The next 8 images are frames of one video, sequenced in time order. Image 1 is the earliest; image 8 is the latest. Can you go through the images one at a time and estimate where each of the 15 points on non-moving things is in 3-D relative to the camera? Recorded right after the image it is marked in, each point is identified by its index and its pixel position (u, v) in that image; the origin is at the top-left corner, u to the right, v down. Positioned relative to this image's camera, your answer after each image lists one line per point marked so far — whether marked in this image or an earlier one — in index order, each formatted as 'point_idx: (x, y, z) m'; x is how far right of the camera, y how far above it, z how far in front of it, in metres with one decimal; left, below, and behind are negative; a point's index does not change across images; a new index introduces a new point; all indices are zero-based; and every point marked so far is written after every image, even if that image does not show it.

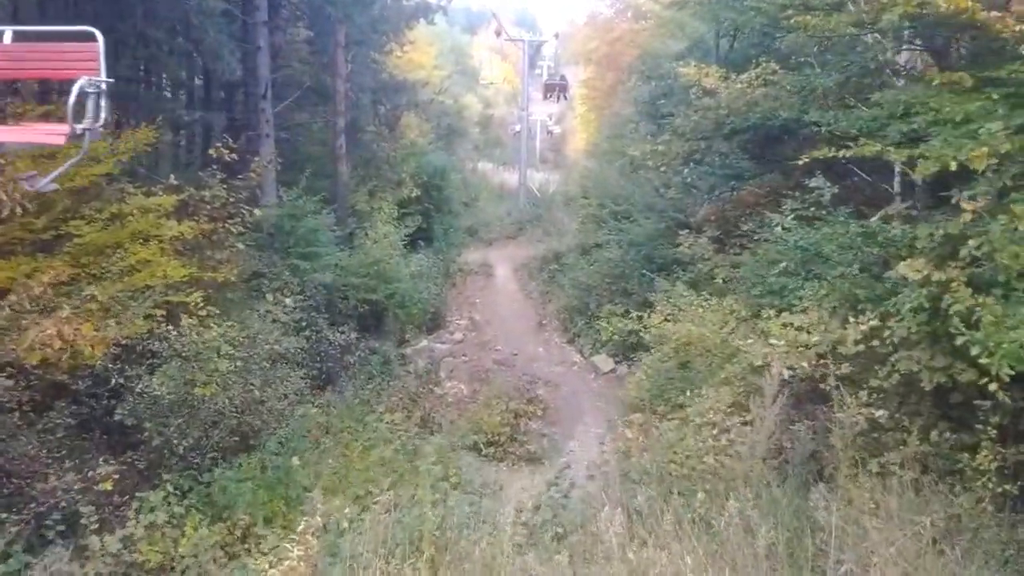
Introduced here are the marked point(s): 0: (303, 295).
0: (-3.0, -0.2, +16.0) m
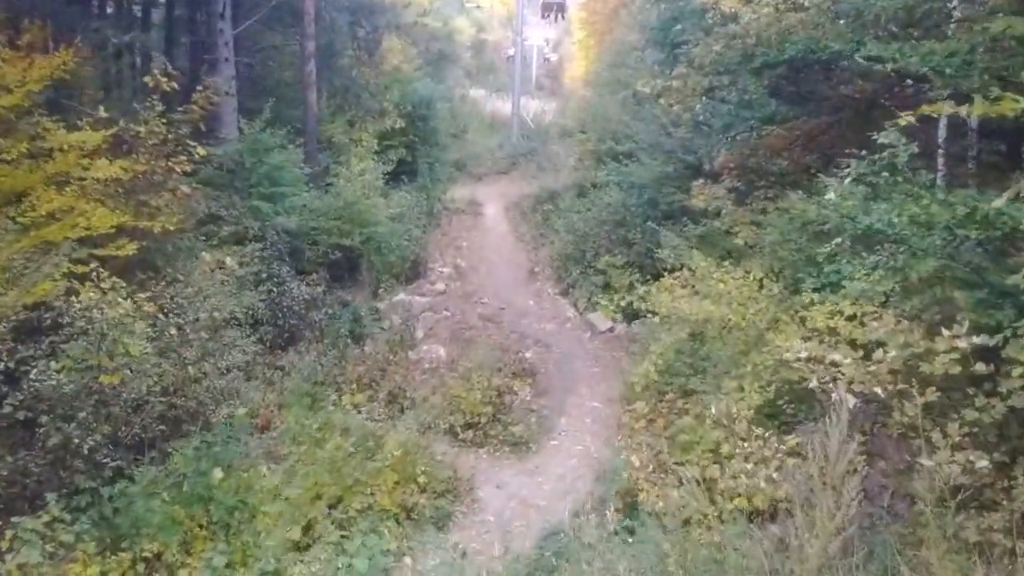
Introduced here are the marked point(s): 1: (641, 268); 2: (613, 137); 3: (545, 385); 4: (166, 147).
0: (-3.1, +0.4, +14.2) m
1: (+1.7, +0.3, +15.1) m
2: (+1.7, +2.6, +19.5) m
3: (+0.4, -1.0, +12.6) m
4: (-3.7, +1.5, +12.1) m
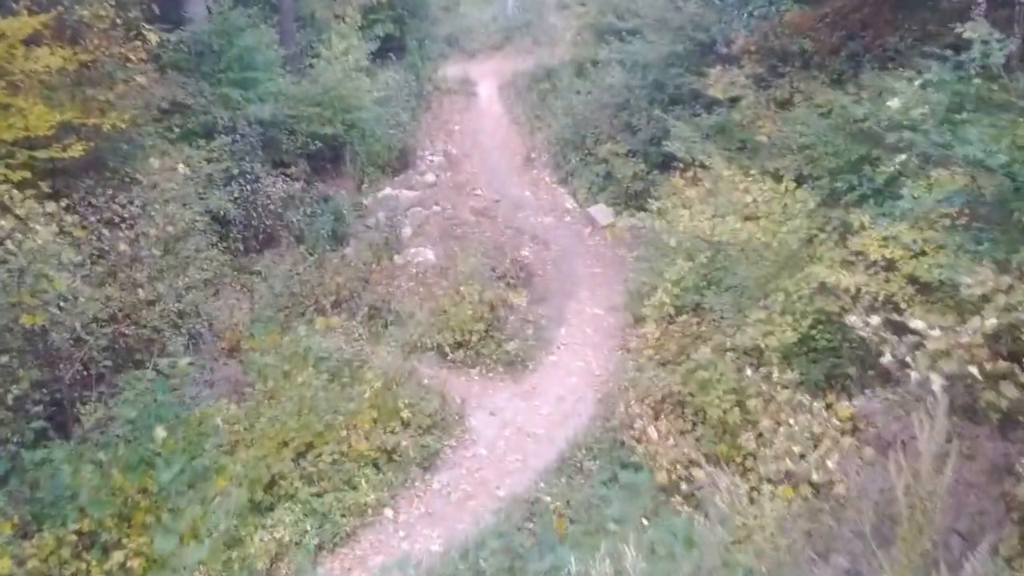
0: (-3.2, +1.6, +13.0) m
1: (+1.6, +1.6, +13.9) m
2: (+1.6, +4.4, +18.1) m
3: (+0.3, 0.0, +11.6) m
4: (-3.7, +2.4, +10.8) m
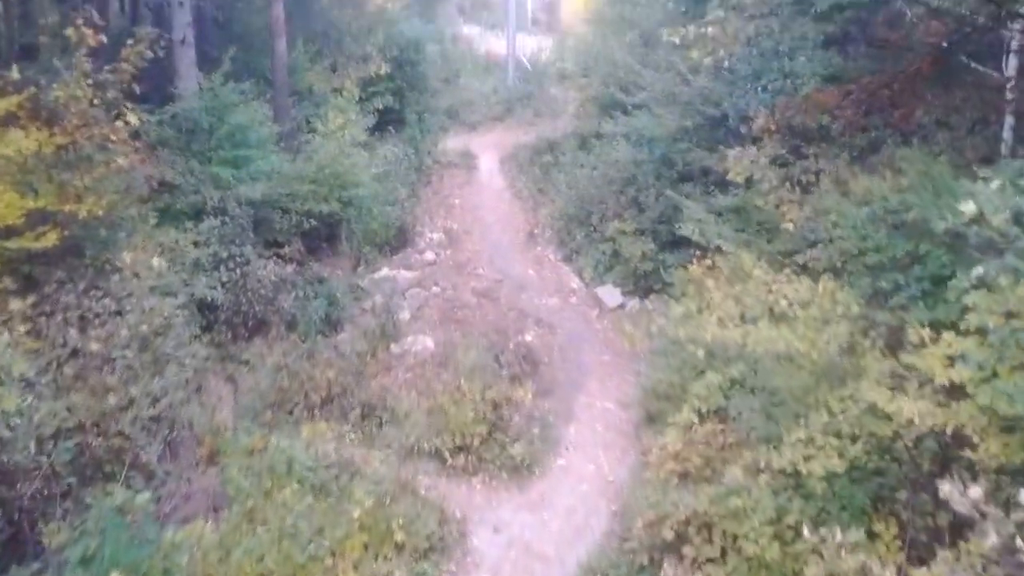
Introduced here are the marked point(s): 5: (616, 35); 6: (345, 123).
0: (-3.2, +0.7, +12.4) m
1: (+1.7, +0.6, +13.3) m
2: (+1.7, +3.2, +17.6) m
3: (+0.3, -0.8, +10.9) m
4: (-3.7, +1.6, +10.2) m
5: (+1.7, +4.2, +18.9) m
6: (-2.6, +2.5, +17.5) m
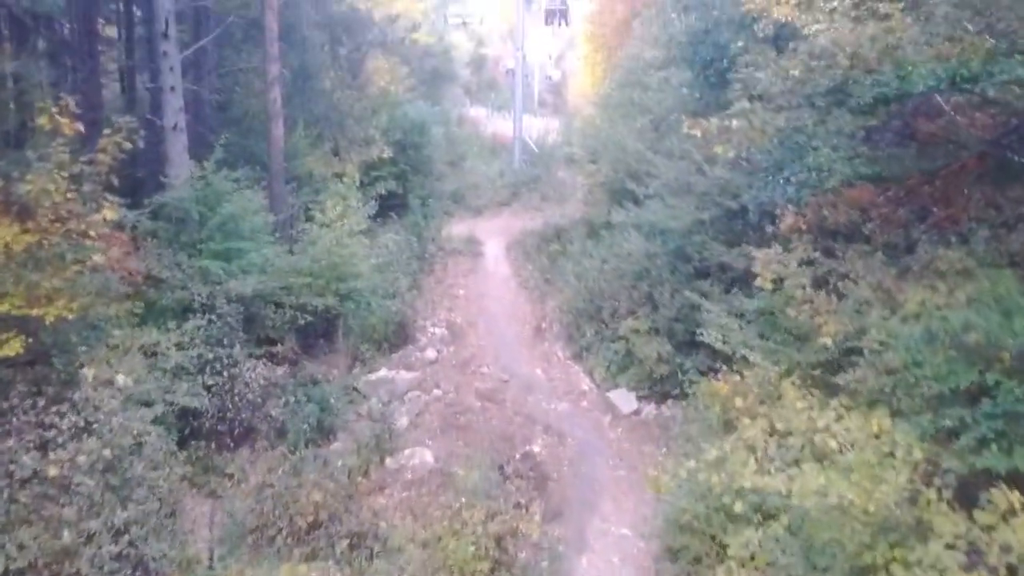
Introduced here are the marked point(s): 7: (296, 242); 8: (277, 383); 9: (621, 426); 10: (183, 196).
0: (-3.1, -0.4, +11.6) m
1: (+1.7, -0.5, +12.5) m
2: (+1.8, +1.8, +16.9) m
3: (+0.4, -1.8, +10.0) m
4: (-3.6, +0.6, +9.5) m
5: (+1.8, +2.7, +18.3) m
6: (-2.5, +1.1, +16.8) m
7: (-2.8, +0.6, +14.8) m
8: (-2.4, -1.0, +11.6) m
9: (+1.1, -1.4, +11.8) m
10: (-3.7, +1.0, +13.0) m
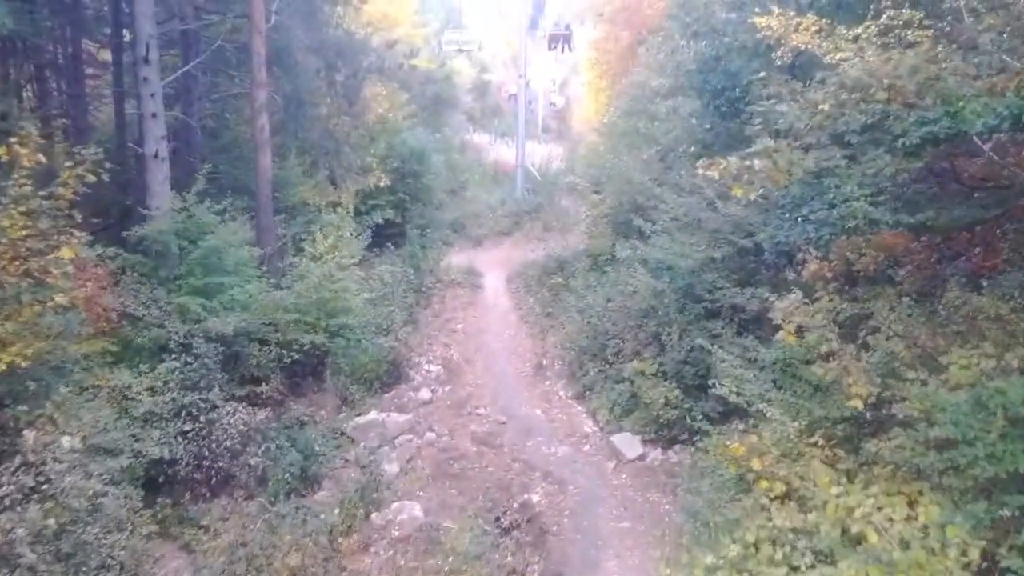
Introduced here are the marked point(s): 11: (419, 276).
0: (-3.1, -0.8, +10.9) m
1: (+1.7, -0.9, +11.7) m
2: (+1.8, +1.2, +16.3) m
3: (+0.4, -2.2, +9.2) m
4: (-3.7, +0.3, +8.8) m
5: (+1.8, +2.1, +17.6) m
6: (-2.5, +0.6, +16.1) m
7: (-2.8, +0.2, +14.1) m
8: (-2.4, -1.3, +10.9) m
9: (+1.1, -1.8, +11.1) m
10: (-3.8, +0.6, +12.4) m
11: (-1.6, +0.2, +19.6) m
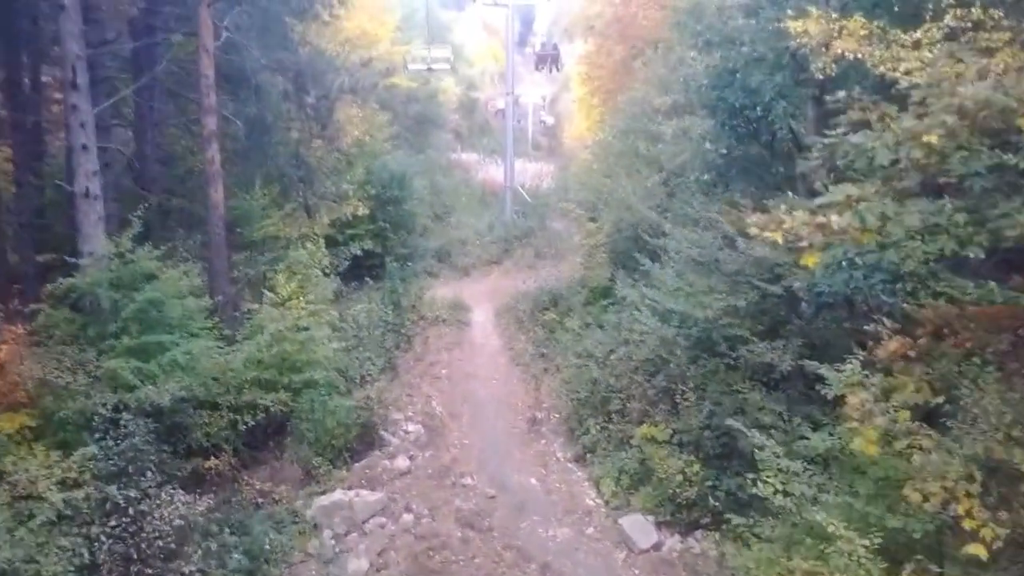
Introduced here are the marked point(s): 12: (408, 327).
0: (-3.2, -1.3, +9.1) m
1: (+1.6, -1.4, +10.0) m
2: (+1.6, +0.7, +14.6) m
3: (+0.3, -2.6, +7.5) m
4: (-3.8, -0.2, +7.1) m
5: (+1.7, +1.6, +15.9) m
6: (-2.6, 0.0, +14.4) m
7: (-2.9, -0.4, +12.4) m
8: (-2.5, -1.9, +9.2) m
9: (+1.0, -2.3, +9.3) m
10: (-3.9, +0.1, +10.6) m
11: (-1.8, -0.4, +17.9) m
12: (-1.6, -0.6, +17.7) m
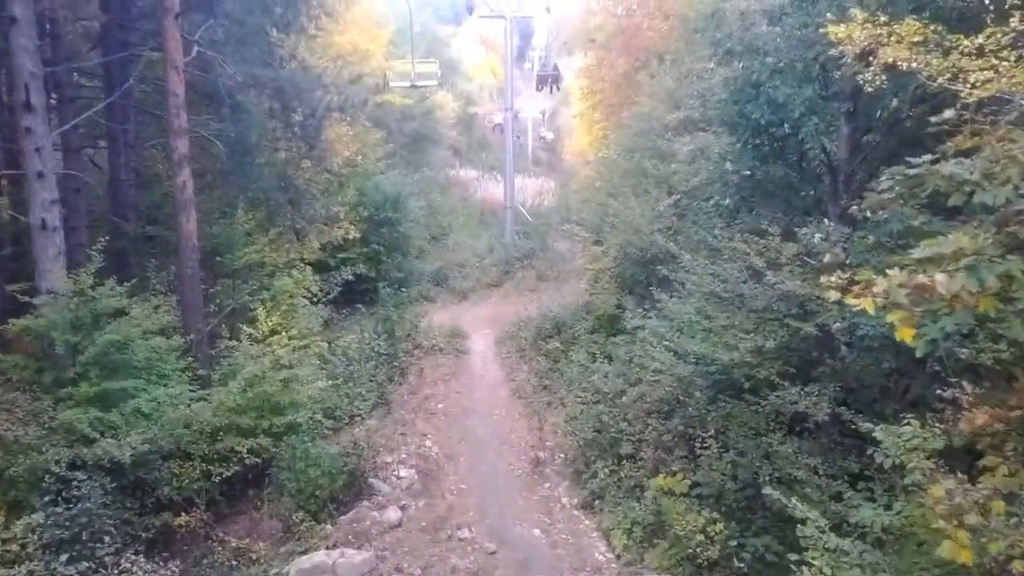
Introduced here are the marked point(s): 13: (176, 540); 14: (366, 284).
0: (-3.2, -1.6, +8.1) m
1: (+1.6, -1.7, +9.0) m
2: (+1.6, +0.4, +13.6) m
3: (+0.3, -2.9, +6.5) m
4: (-3.8, -0.5, +6.1) m
5: (+1.6, +1.3, +14.9) m
6: (-2.6, -0.3, +13.4) m
7: (-2.9, -0.8, +11.4) m
8: (-2.5, -2.2, +8.1) m
9: (+1.0, -2.6, +8.3) m
10: (-3.9, -0.3, +9.6) m
11: (-1.8, -0.8, +16.9) m
12: (-1.6, -1.0, +16.7) m
13: (-2.8, -2.1, +9.4) m
14: (-2.4, 0.0, +19.1) m
